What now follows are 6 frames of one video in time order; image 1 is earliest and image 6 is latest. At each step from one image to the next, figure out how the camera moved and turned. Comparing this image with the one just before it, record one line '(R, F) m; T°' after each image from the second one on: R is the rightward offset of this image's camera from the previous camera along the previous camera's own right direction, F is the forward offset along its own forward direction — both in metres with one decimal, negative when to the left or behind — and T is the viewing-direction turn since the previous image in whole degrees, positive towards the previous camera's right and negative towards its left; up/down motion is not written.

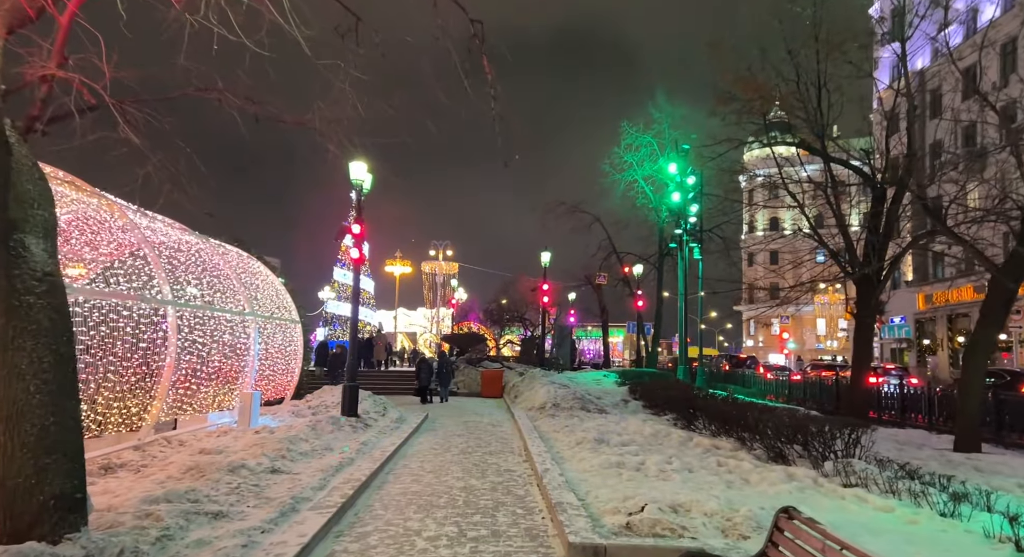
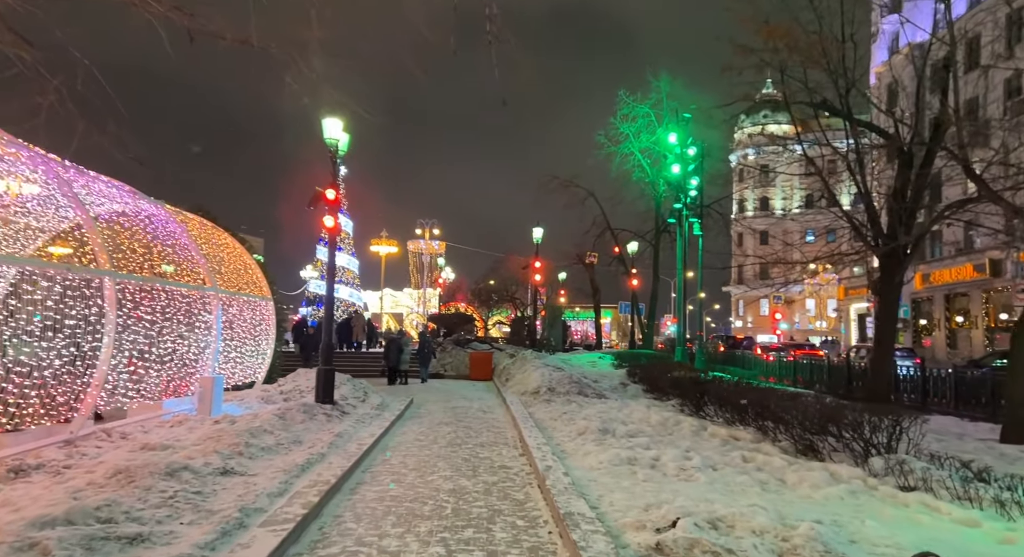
(-0.1, +1.3) m; +1°
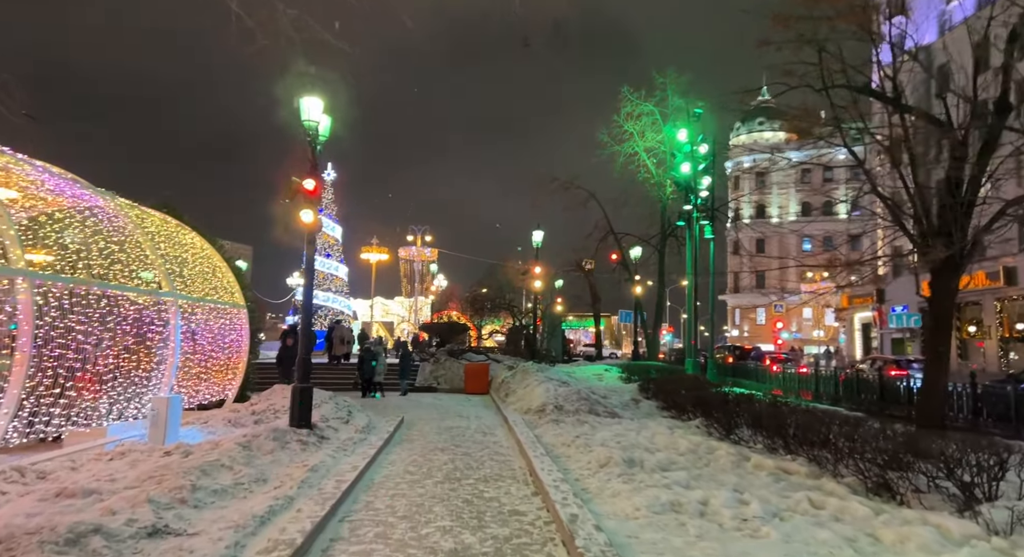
(-0.2, +1.6) m; +1°
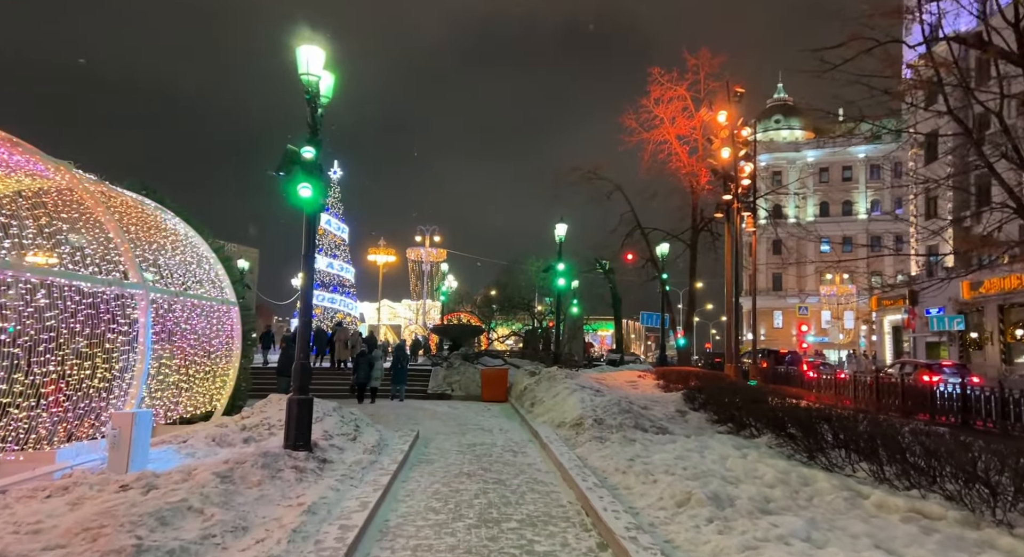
(-0.4, +1.9) m; -1°
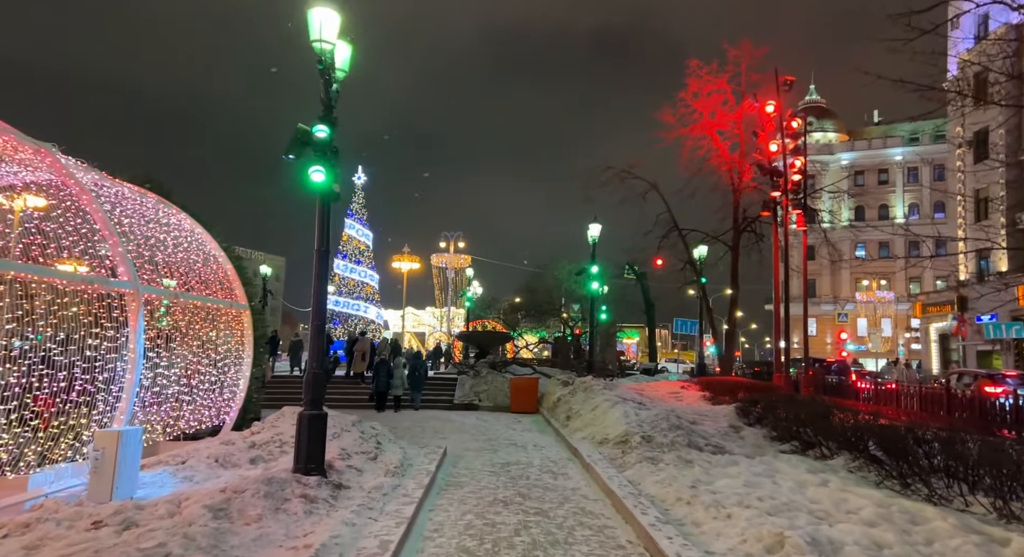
(-0.2, +1.2) m; -2°
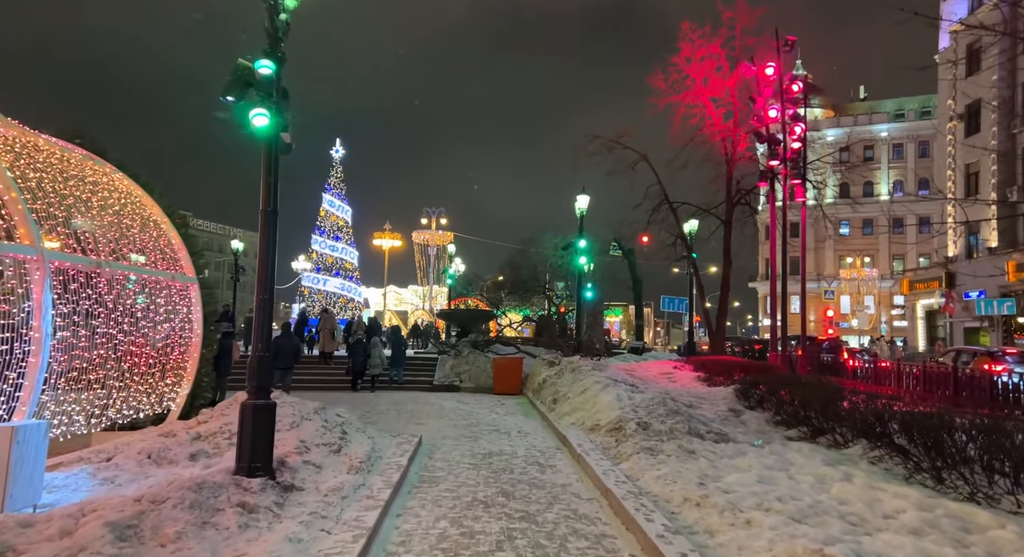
(0.0, +1.2) m; +1°
